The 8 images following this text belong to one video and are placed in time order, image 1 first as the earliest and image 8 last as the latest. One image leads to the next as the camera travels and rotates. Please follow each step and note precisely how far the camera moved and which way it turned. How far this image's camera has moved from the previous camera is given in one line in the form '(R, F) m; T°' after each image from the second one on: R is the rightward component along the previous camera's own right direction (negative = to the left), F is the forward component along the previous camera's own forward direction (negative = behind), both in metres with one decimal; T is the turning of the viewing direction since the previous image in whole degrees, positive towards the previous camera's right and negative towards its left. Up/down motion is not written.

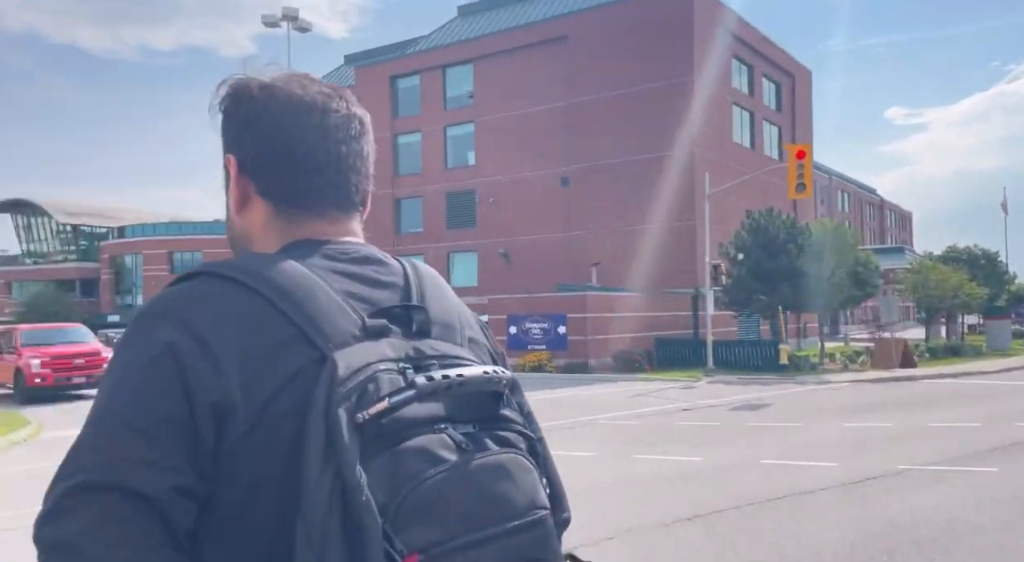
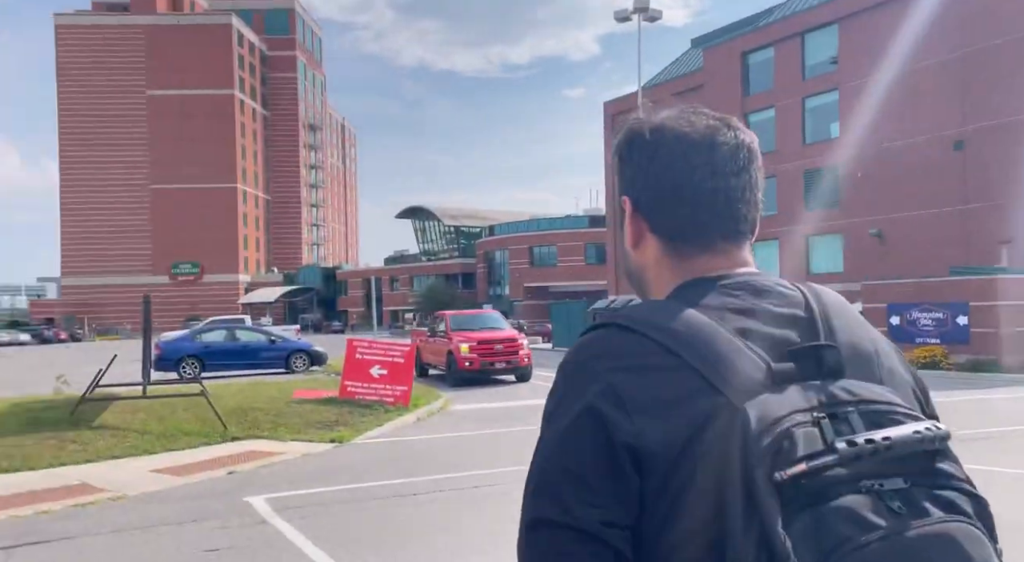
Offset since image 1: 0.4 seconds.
(-0.2, +0.1) m; -24°
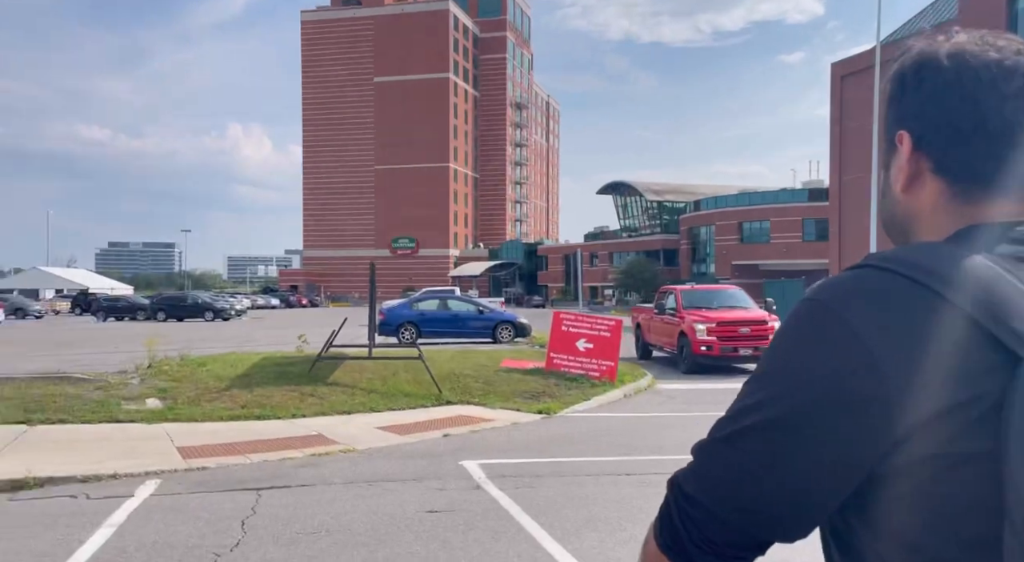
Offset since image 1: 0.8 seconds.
(-0.2, +0.1) m; -14°
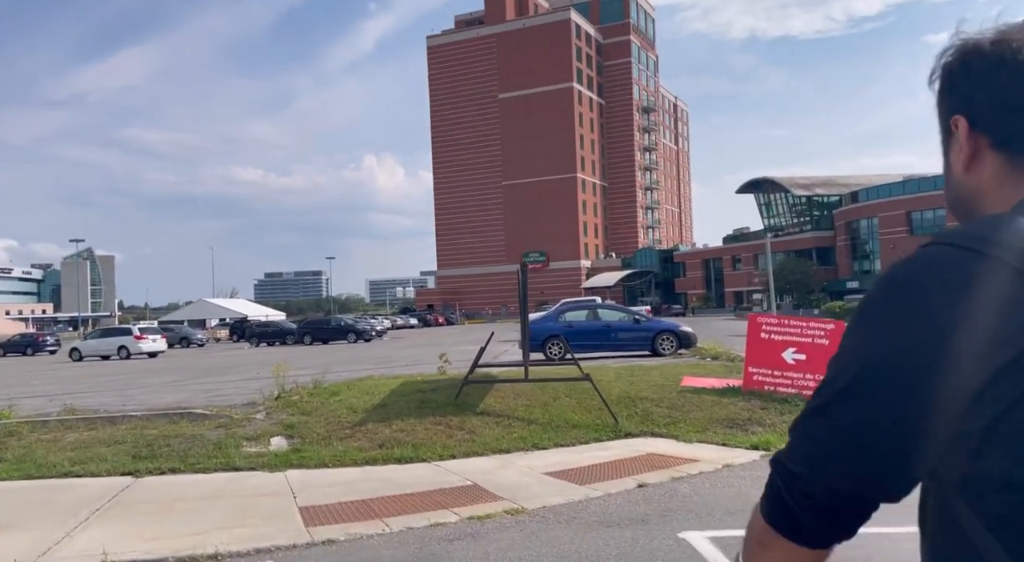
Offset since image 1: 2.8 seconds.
(-0.8, +2.7) m; -9°
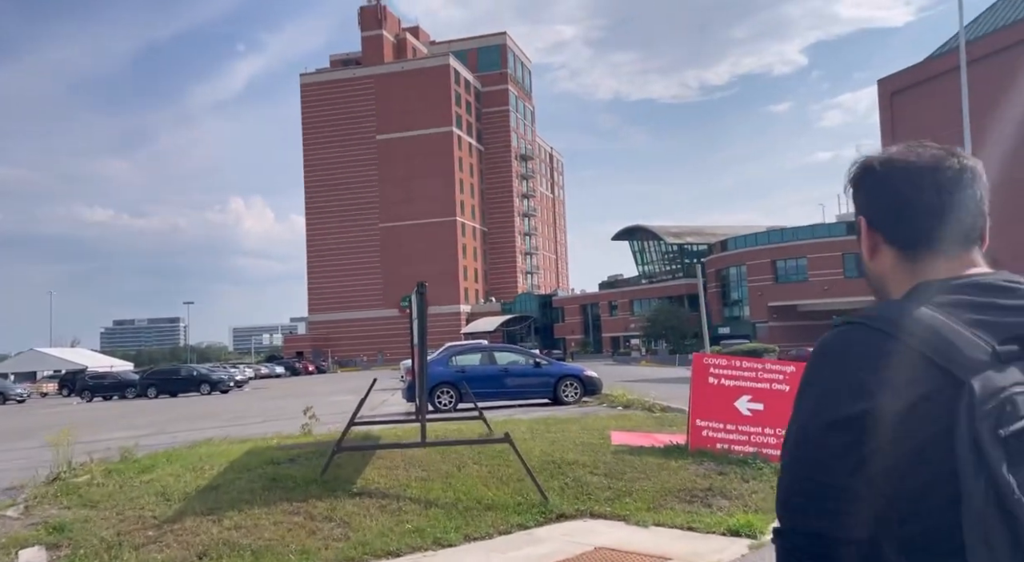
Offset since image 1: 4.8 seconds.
(-0.2, +3.1) m; +9°
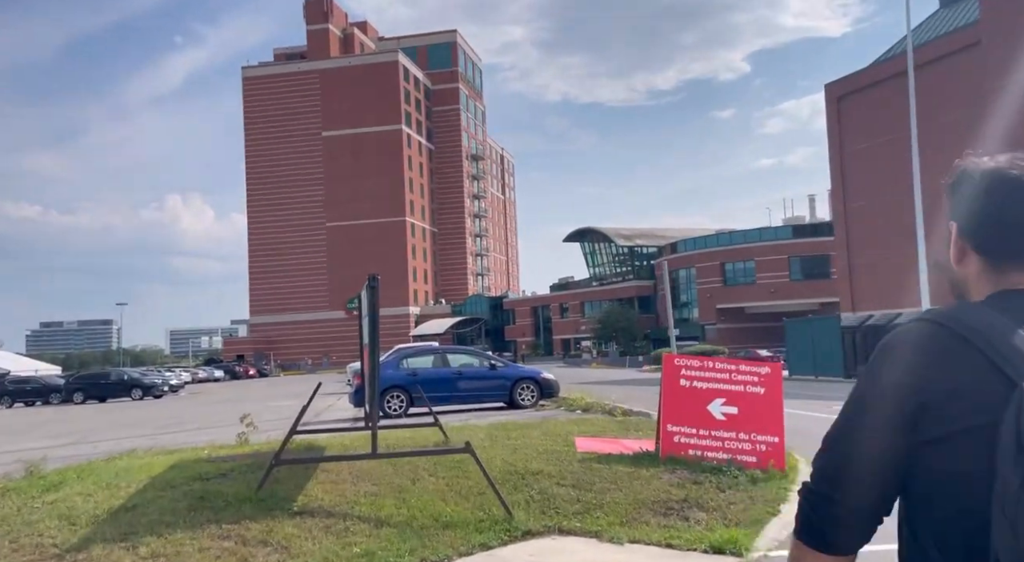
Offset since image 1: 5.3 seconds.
(-0.1, +0.8) m; +4°
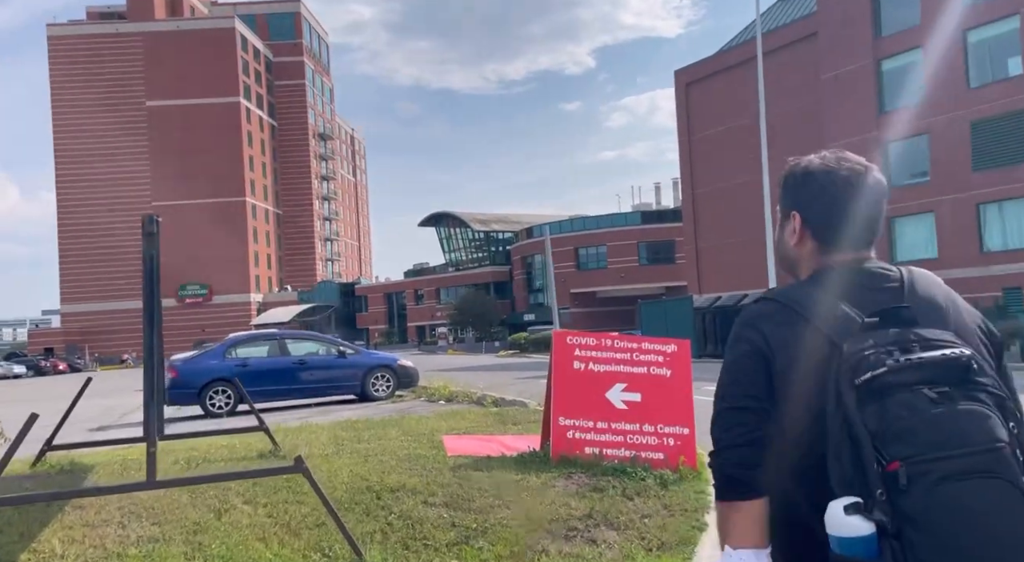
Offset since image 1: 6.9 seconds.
(0.0, +2.2) m; +10°
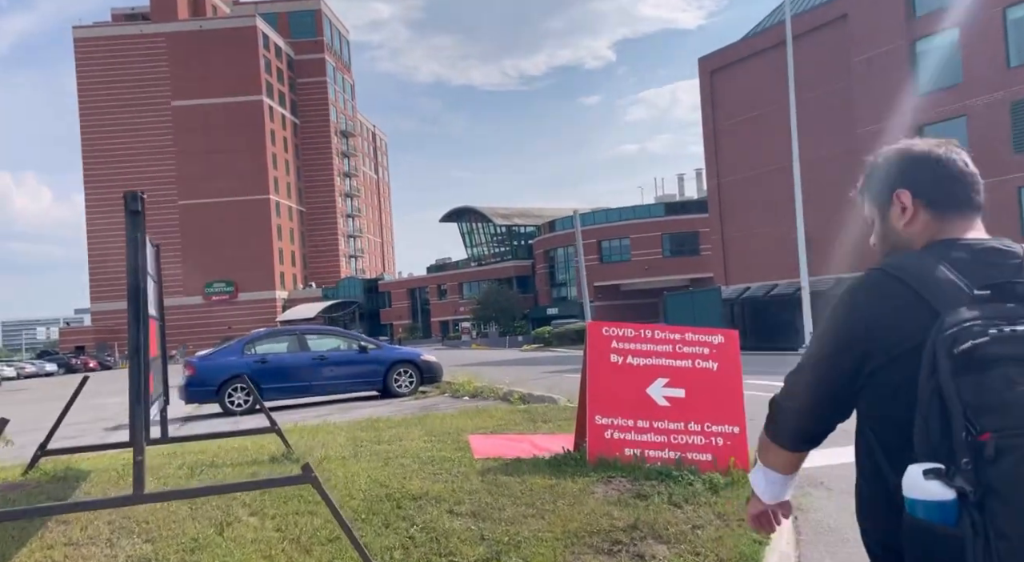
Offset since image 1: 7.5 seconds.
(-0.1, +0.7) m; -2°
